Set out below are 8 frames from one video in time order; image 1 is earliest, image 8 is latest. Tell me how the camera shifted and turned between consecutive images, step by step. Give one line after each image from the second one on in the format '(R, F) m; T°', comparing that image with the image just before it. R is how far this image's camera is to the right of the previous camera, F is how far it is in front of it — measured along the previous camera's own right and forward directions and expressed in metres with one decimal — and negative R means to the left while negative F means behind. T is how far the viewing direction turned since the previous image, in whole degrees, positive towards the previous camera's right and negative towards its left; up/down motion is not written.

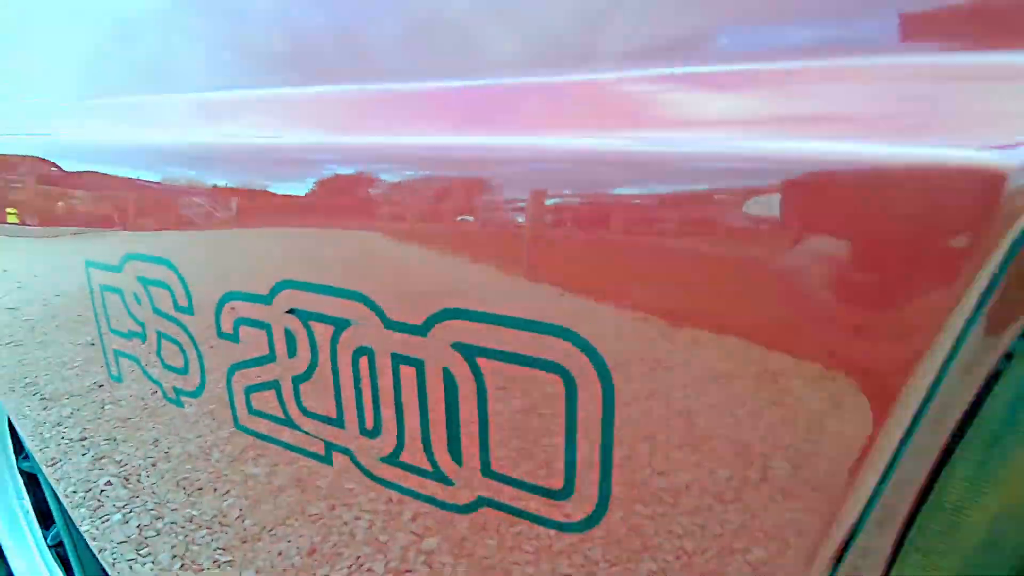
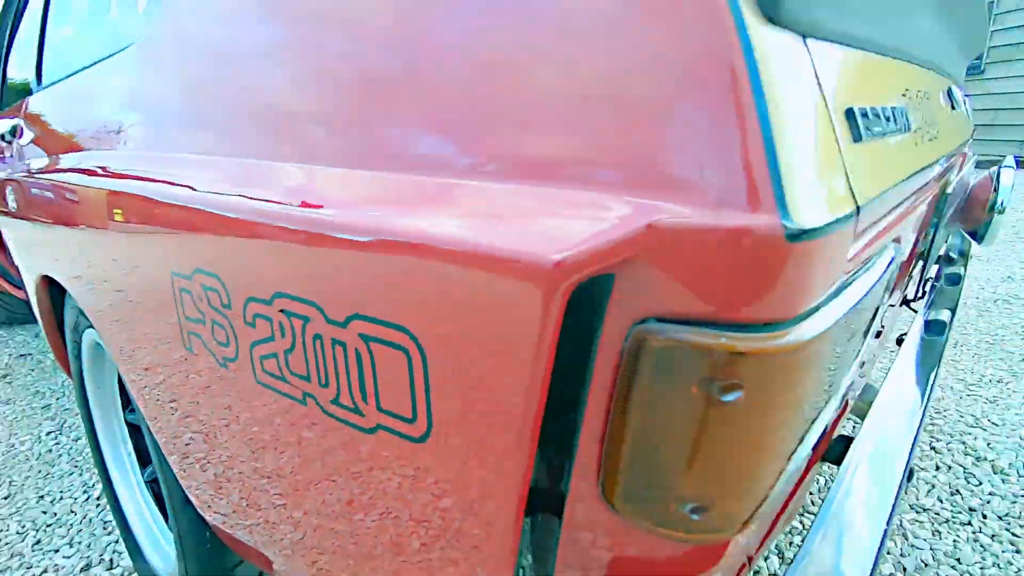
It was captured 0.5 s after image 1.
(+0.1, -0.1) m; -7°
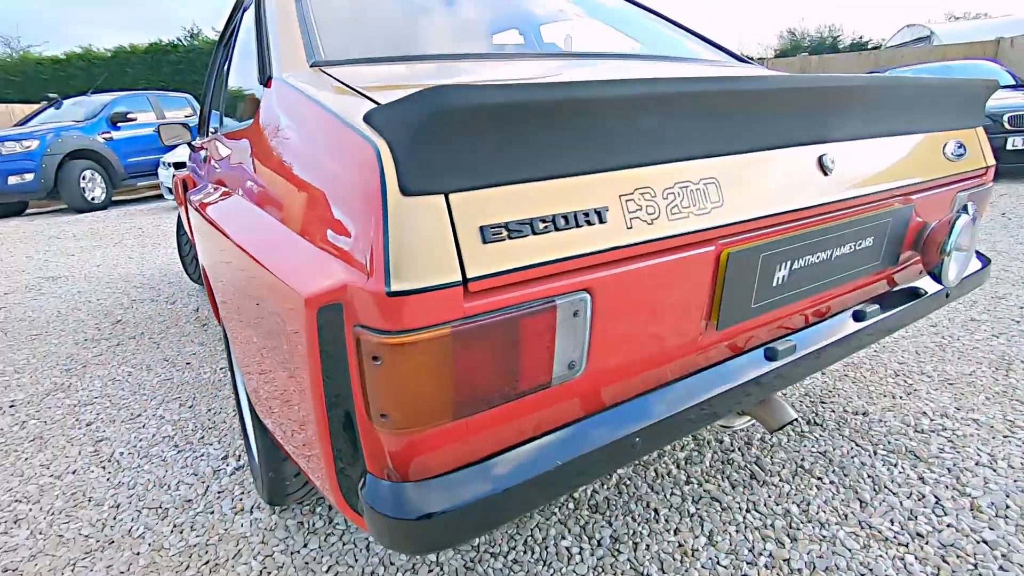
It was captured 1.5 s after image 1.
(+0.4, -0.2) m; -15°
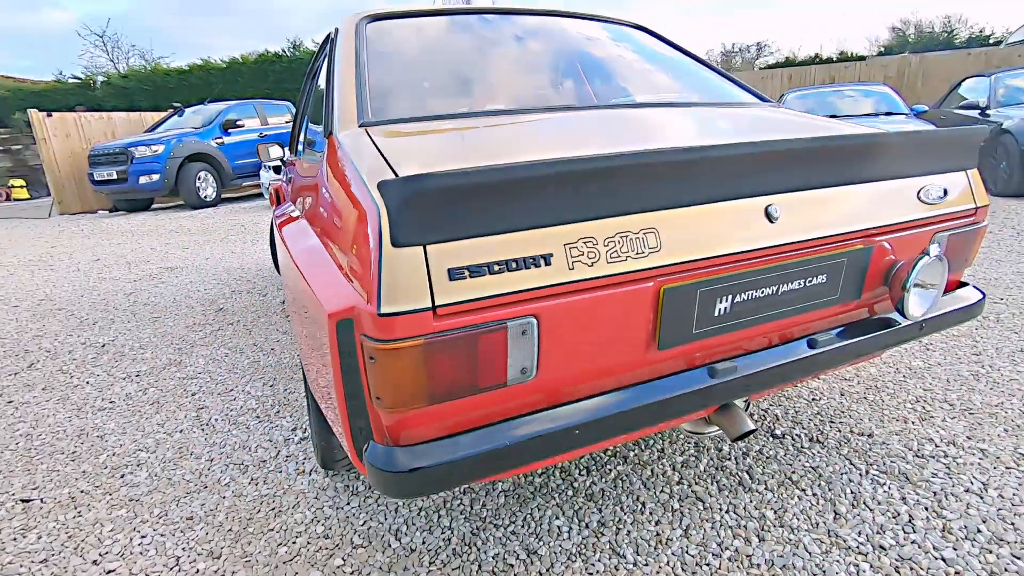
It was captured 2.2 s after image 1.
(+0.2, -0.2) m; -8°
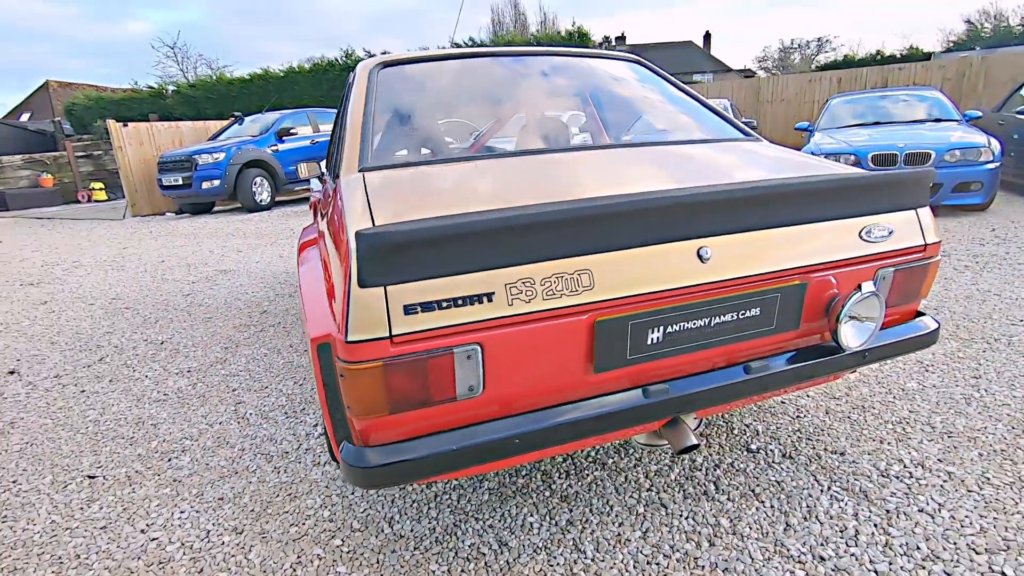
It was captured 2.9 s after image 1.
(+0.2, -0.2) m; -5°
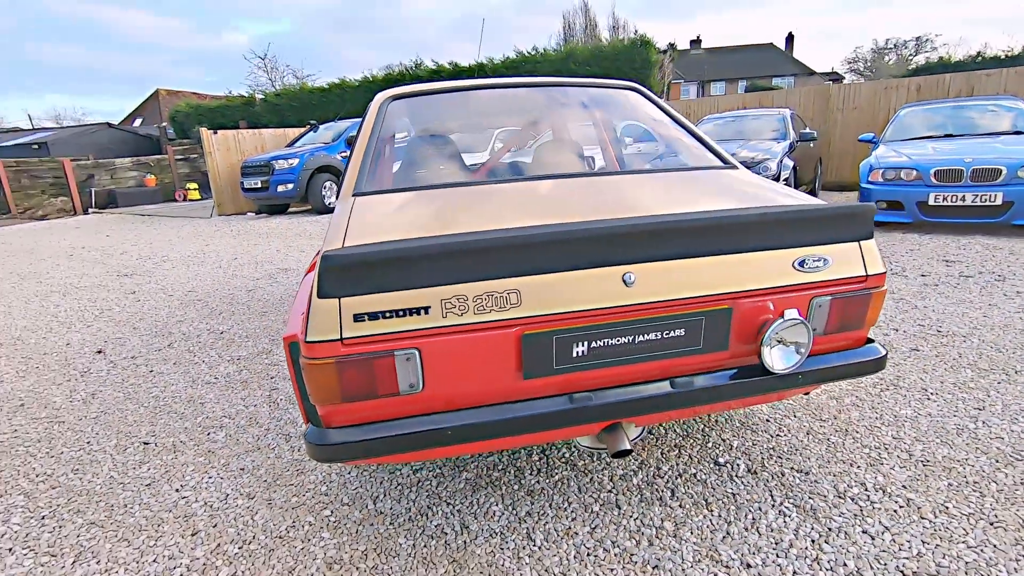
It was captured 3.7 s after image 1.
(+0.3, -0.2) m; -7°
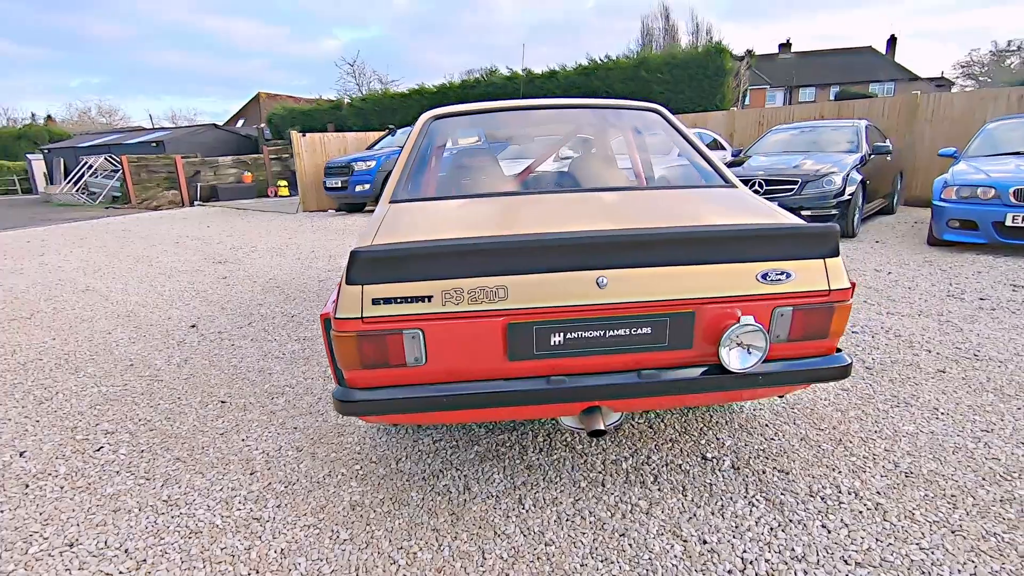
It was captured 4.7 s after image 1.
(+0.2, -0.3) m; -7°
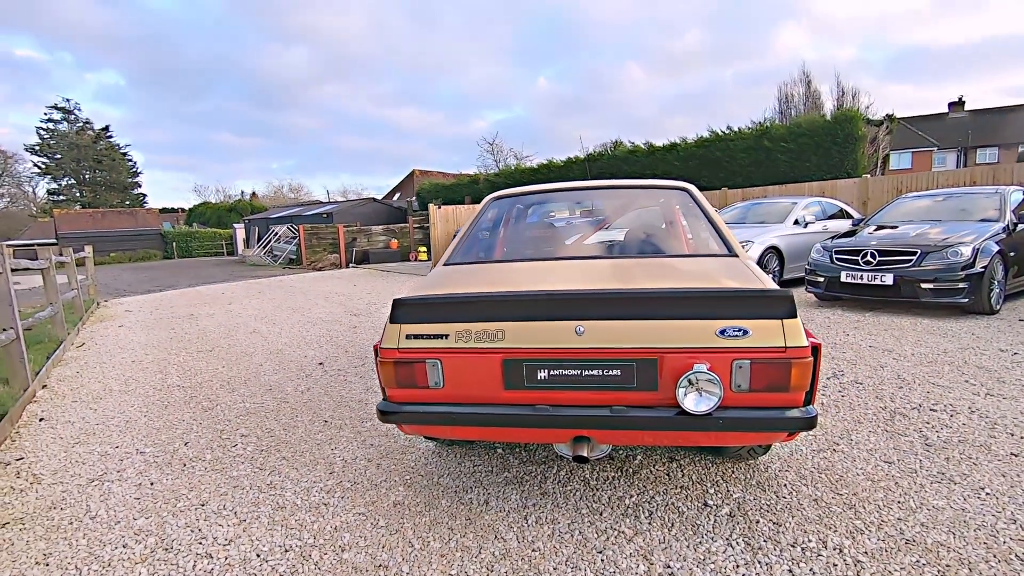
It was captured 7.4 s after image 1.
(+0.5, -0.4) m; -14°
